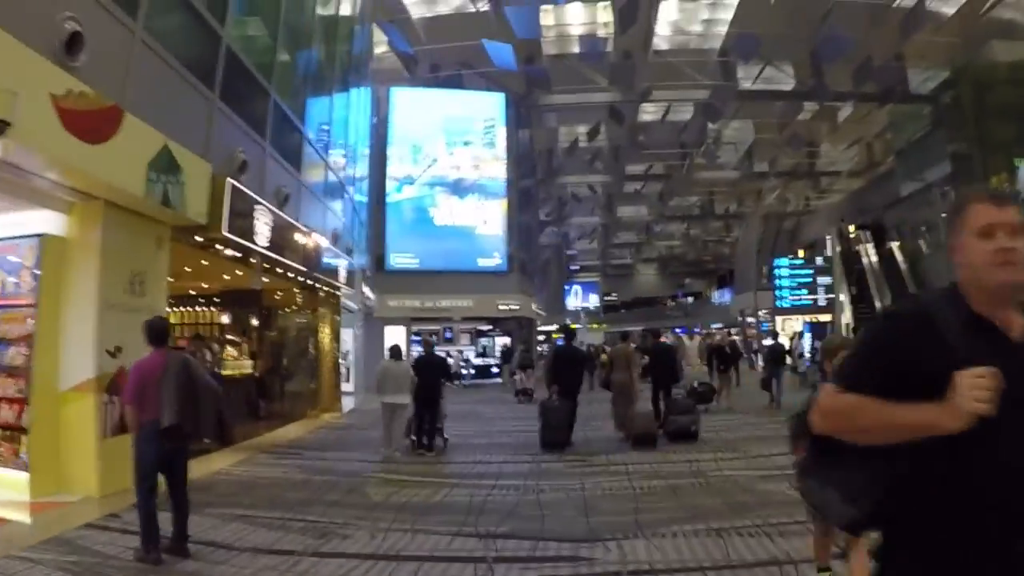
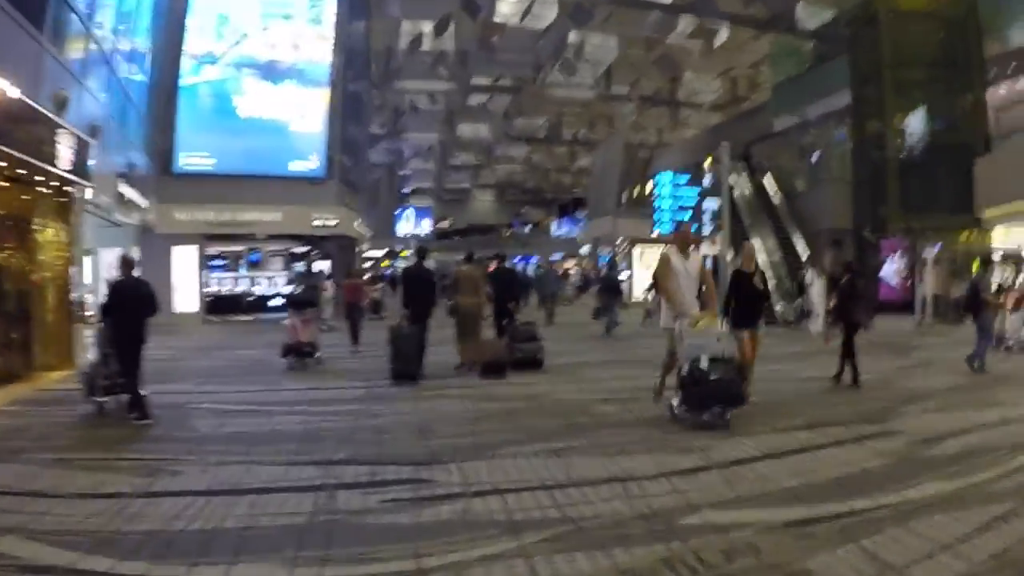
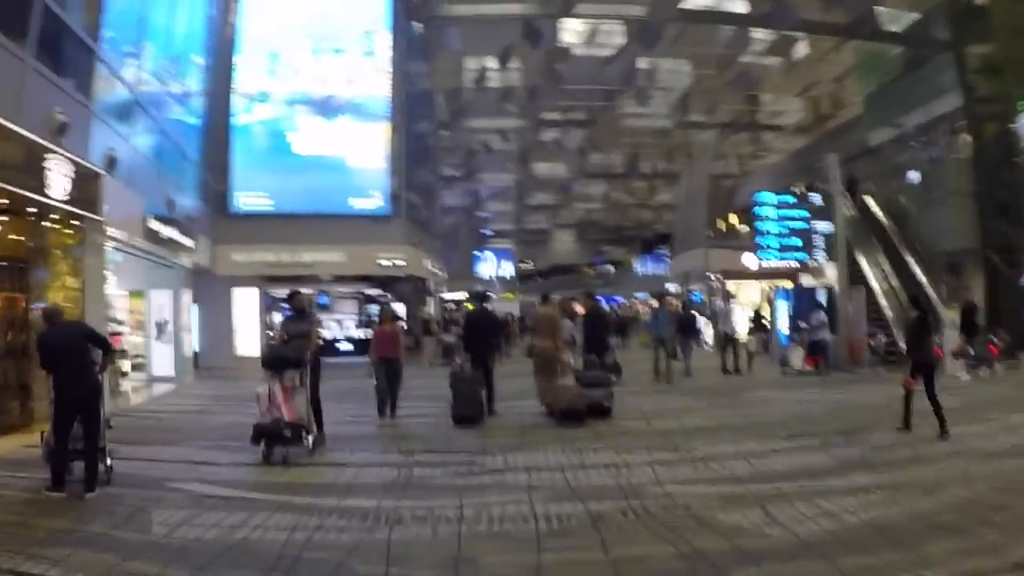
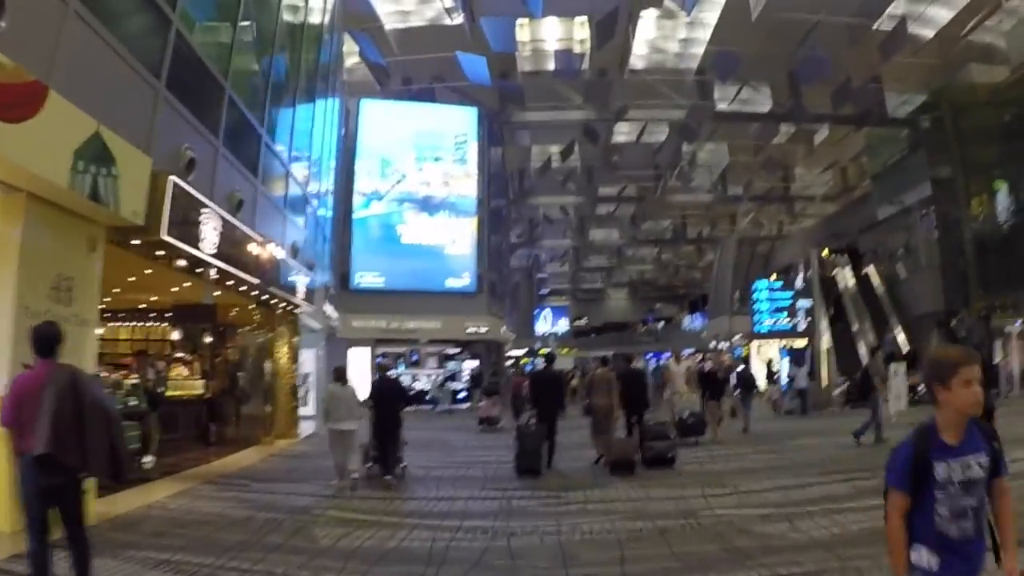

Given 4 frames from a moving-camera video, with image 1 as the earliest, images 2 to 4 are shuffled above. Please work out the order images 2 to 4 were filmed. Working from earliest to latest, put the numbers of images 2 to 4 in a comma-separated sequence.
4, 2, 3
